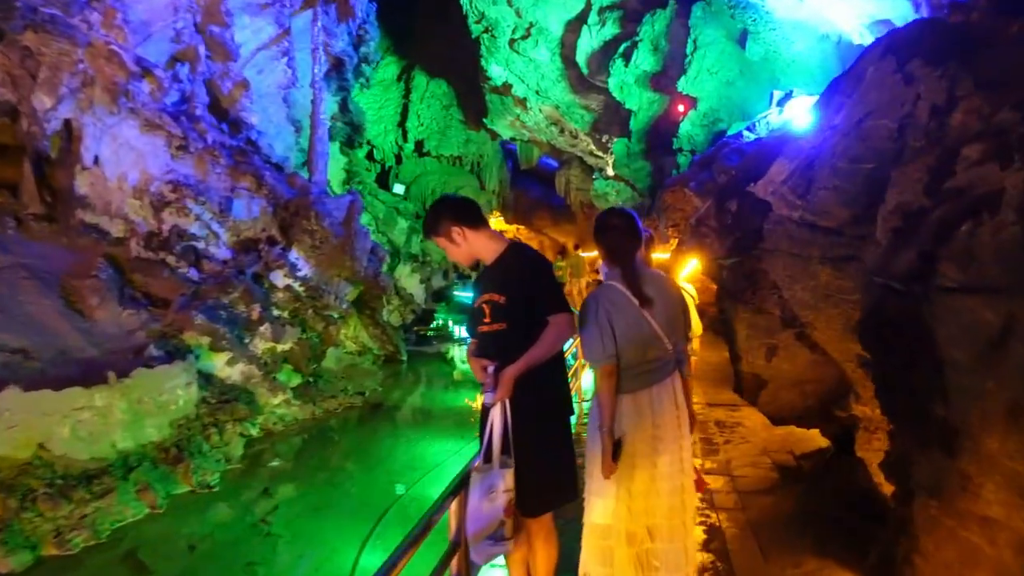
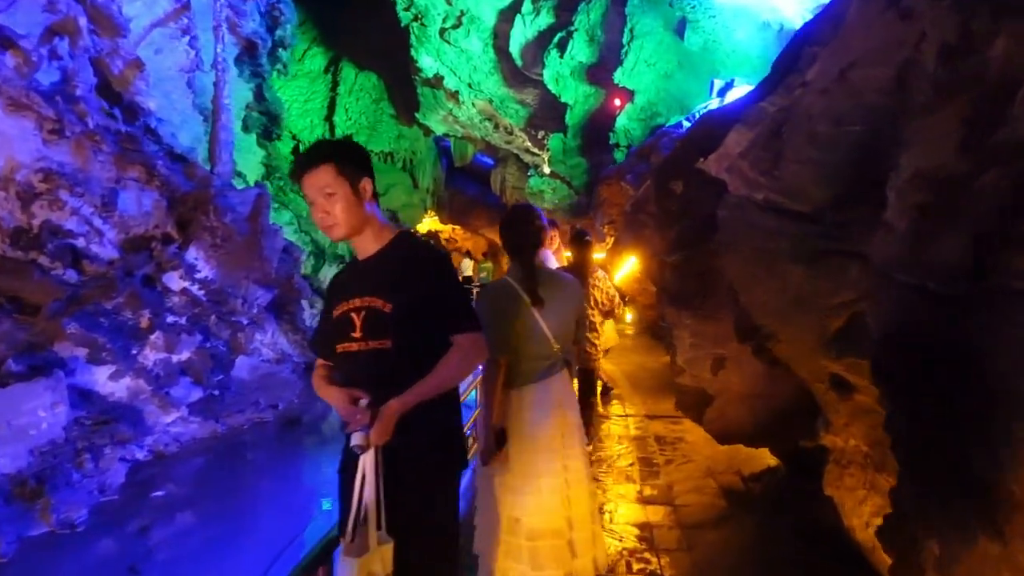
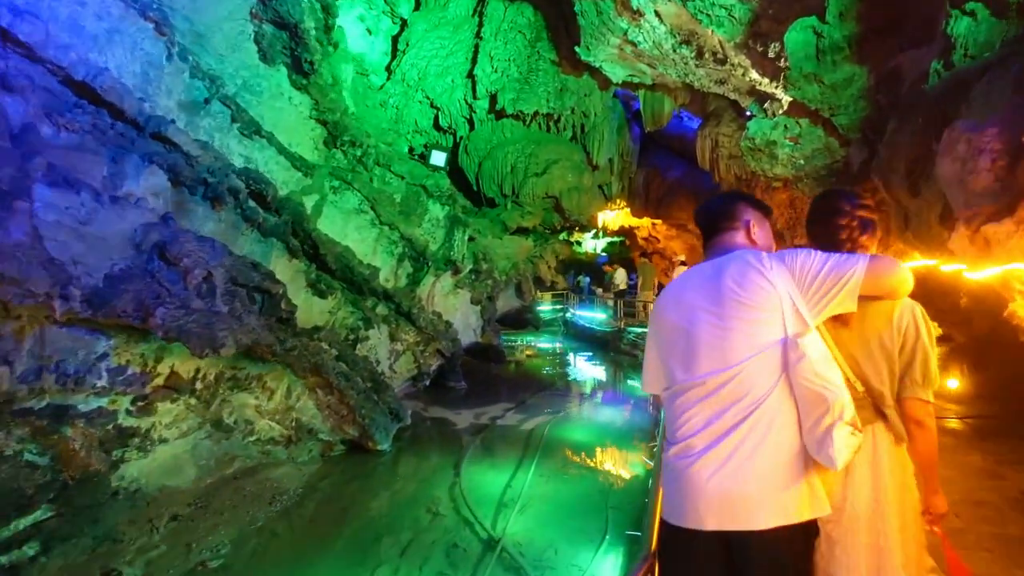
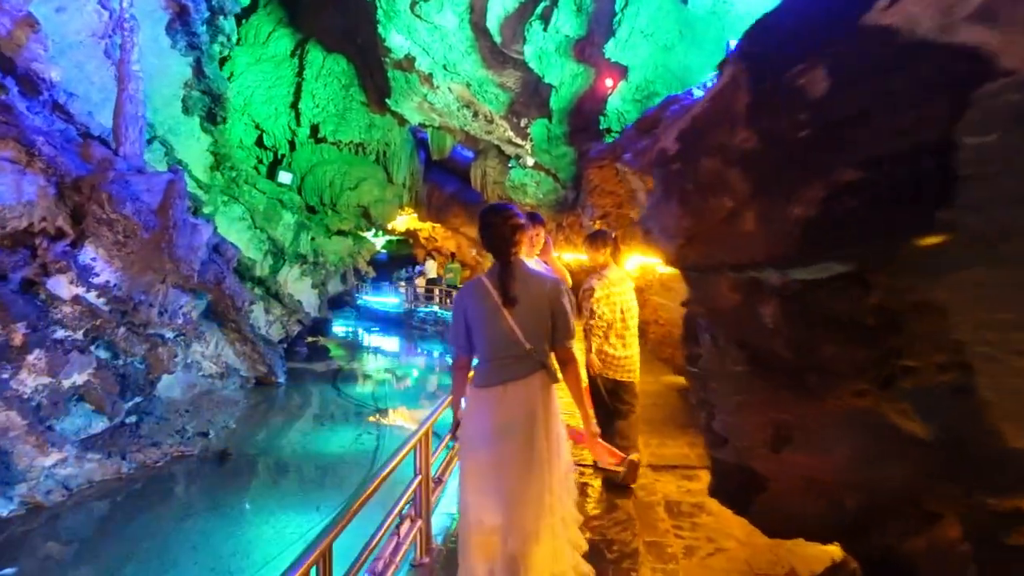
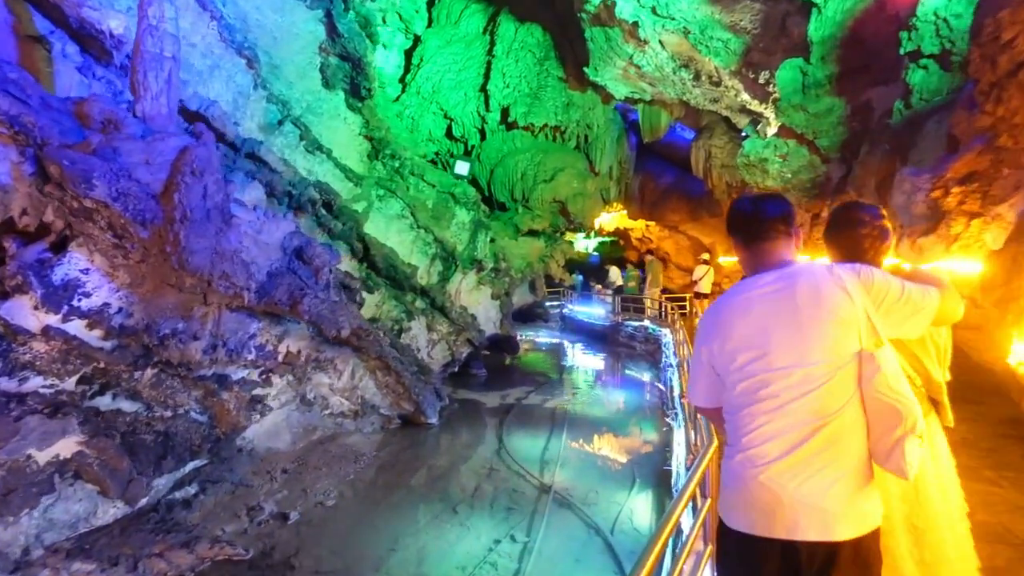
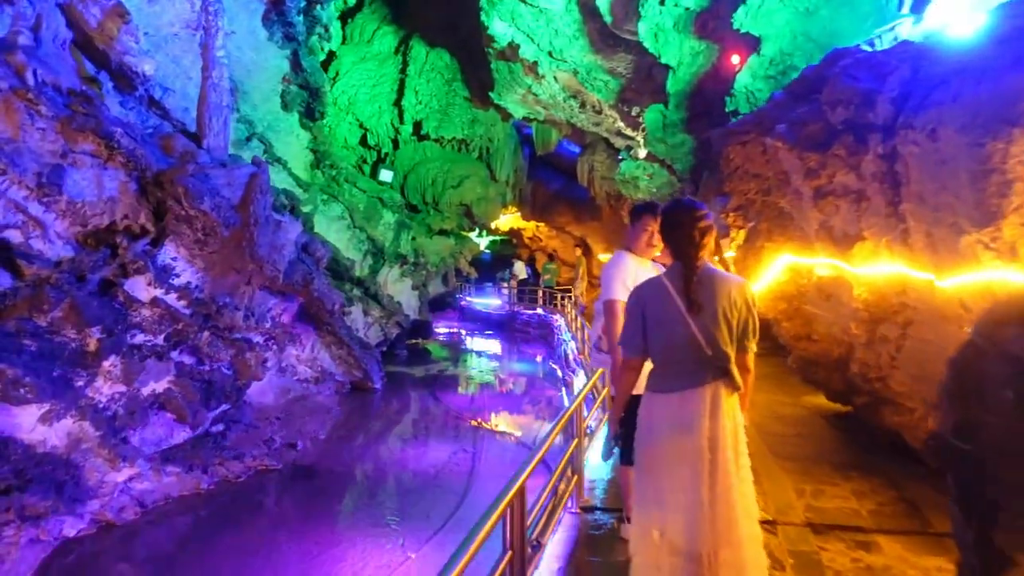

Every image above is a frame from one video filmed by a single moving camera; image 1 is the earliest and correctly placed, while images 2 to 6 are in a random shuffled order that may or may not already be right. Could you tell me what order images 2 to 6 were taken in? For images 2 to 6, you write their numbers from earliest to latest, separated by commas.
2, 4, 6, 5, 3
